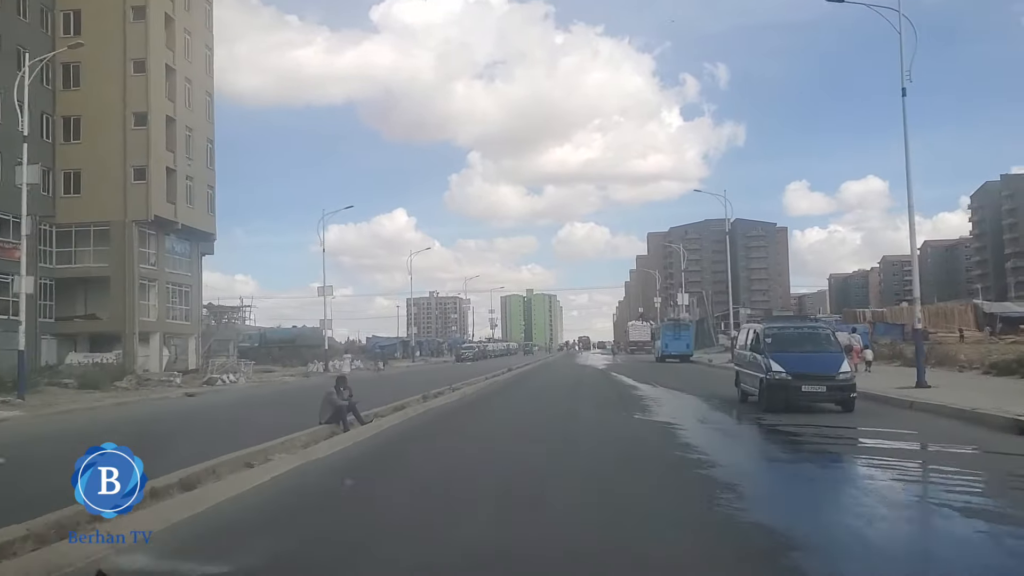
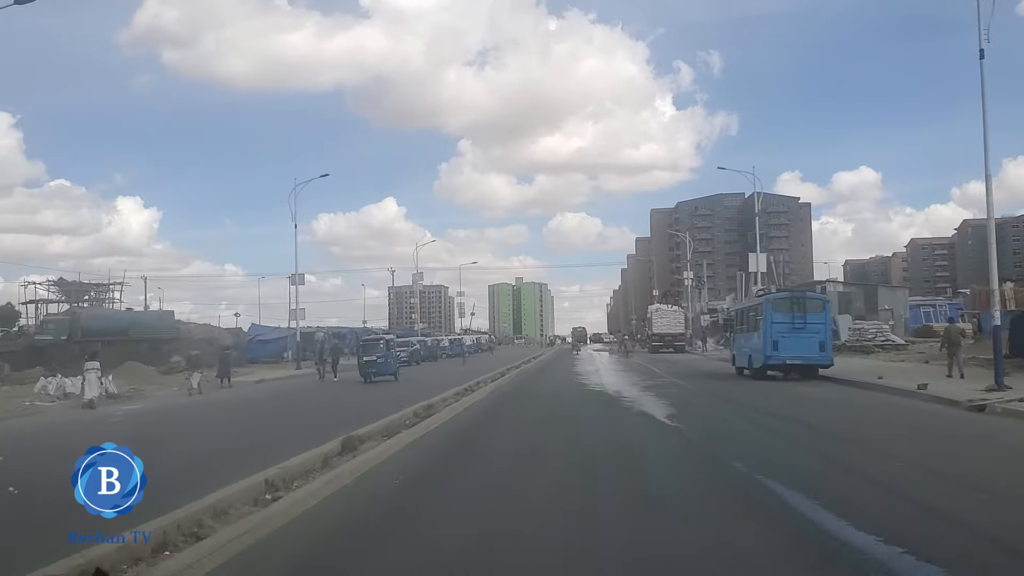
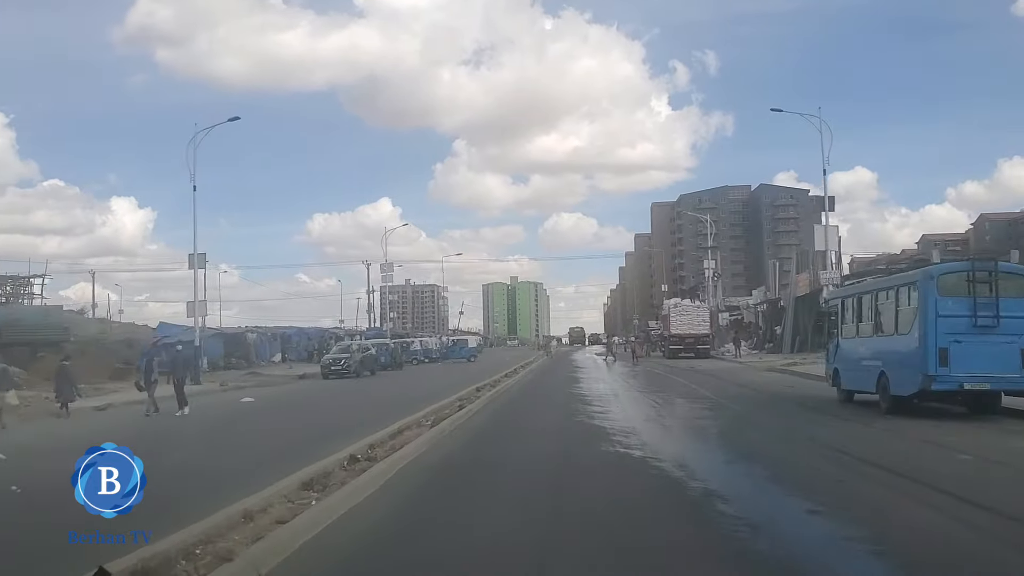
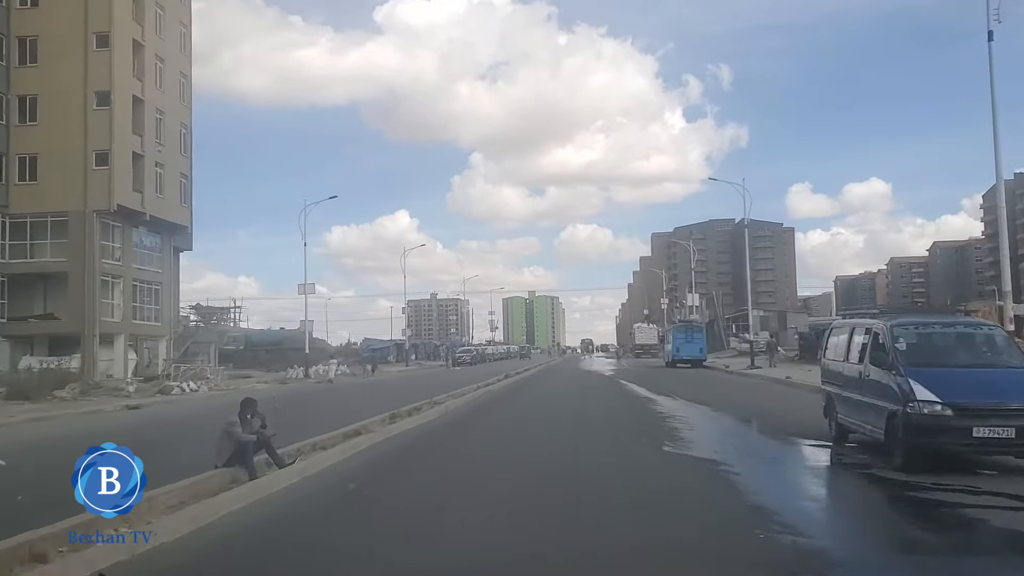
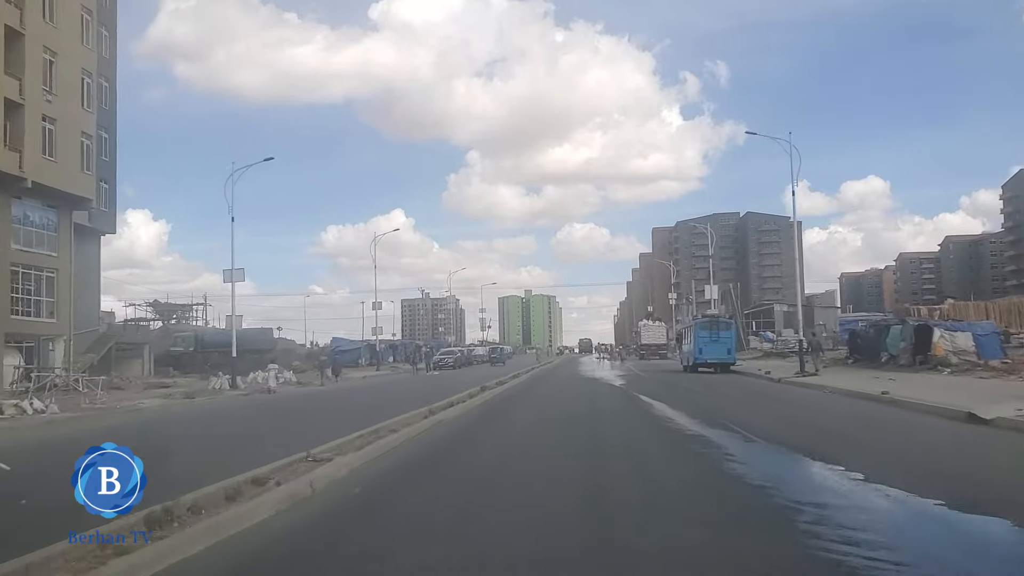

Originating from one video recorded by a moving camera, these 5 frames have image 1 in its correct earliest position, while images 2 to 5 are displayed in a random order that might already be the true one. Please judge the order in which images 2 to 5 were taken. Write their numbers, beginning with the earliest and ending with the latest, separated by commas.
4, 5, 2, 3
